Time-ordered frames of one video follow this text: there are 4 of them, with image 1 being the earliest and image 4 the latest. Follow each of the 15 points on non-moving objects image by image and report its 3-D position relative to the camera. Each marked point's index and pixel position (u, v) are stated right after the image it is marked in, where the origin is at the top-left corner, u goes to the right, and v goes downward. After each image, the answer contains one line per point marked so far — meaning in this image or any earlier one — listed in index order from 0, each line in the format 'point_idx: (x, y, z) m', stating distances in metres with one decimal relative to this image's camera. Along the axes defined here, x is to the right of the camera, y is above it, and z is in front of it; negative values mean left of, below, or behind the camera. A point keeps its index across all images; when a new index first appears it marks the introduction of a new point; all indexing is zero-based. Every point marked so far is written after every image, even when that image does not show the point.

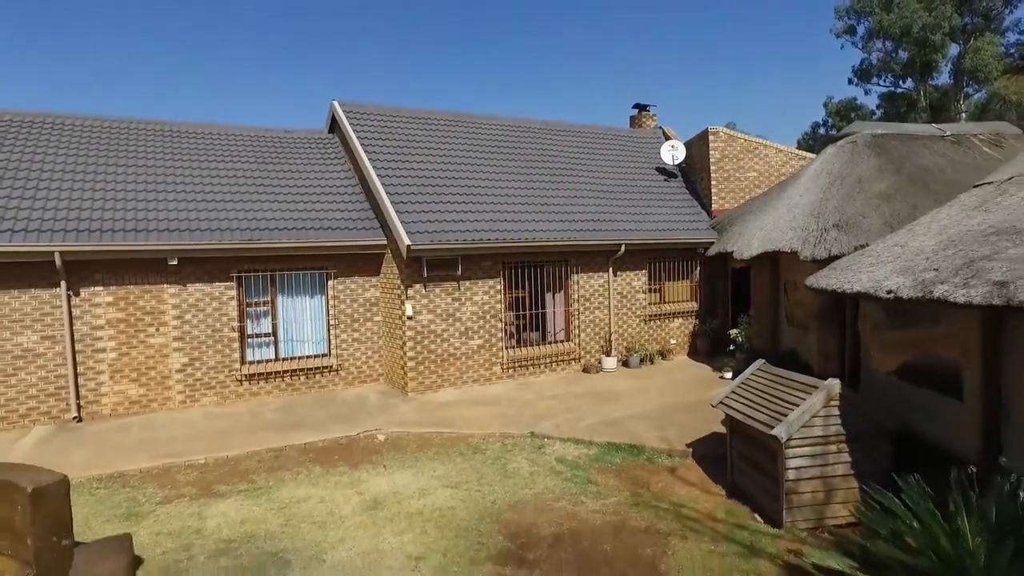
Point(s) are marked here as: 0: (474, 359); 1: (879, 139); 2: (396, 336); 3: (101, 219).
0: (-0.7, -1.2, +11.8) m
1: (+6.0, +2.4, +10.9) m
2: (-2.0, -0.8, +11.6) m
3: (-6.2, +1.1, +10.3) m
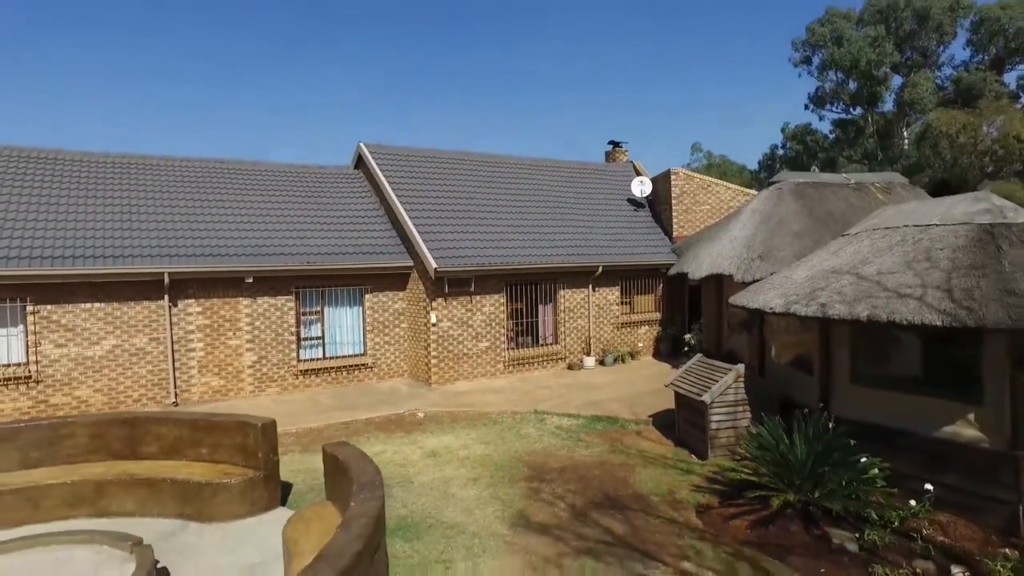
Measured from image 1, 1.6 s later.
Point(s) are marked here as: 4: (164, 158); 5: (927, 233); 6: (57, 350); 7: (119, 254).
0: (-0.6, -1.5, +14.7) m
1: (+6.0, +2.1, +14.1) m
2: (-1.9, -1.1, +14.4) m
3: (-6.2, +0.8, +13.0) m
4: (-7.9, +3.0, +15.4) m
5: (+4.7, +0.6, +7.5) m
6: (-7.8, -1.1, +11.5) m
7: (-7.1, +0.6, +12.1) m
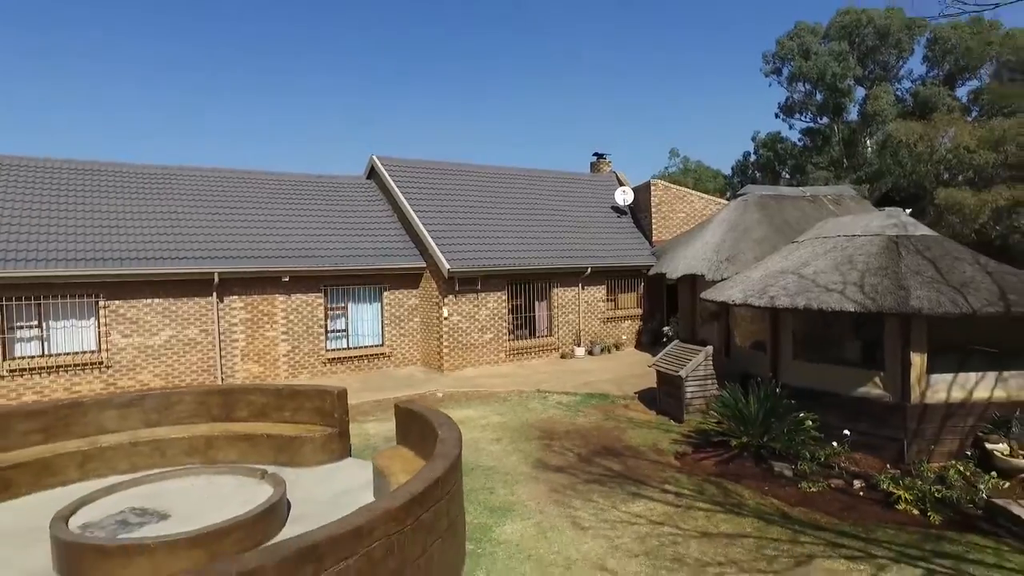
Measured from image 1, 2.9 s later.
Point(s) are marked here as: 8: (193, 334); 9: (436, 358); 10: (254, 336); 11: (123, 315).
0: (-0.6, -1.5, +16.7) m
1: (+6.1, +2.2, +16.3) m
2: (-1.9, -1.0, +16.4) m
3: (-6.1, +0.8, +14.8) m
4: (-7.9, +3.1, +17.2) m
5: (+4.9, +0.7, +9.6) m
6: (-7.7, -1.0, +13.3) m
7: (-6.9, +0.7, +13.9) m
8: (-6.7, -1.0, +14.0) m
9: (-1.9, -1.7, +16.3) m
10: (-5.7, -1.0, +14.7) m
11: (-7.7, -0.5, +13.3) m
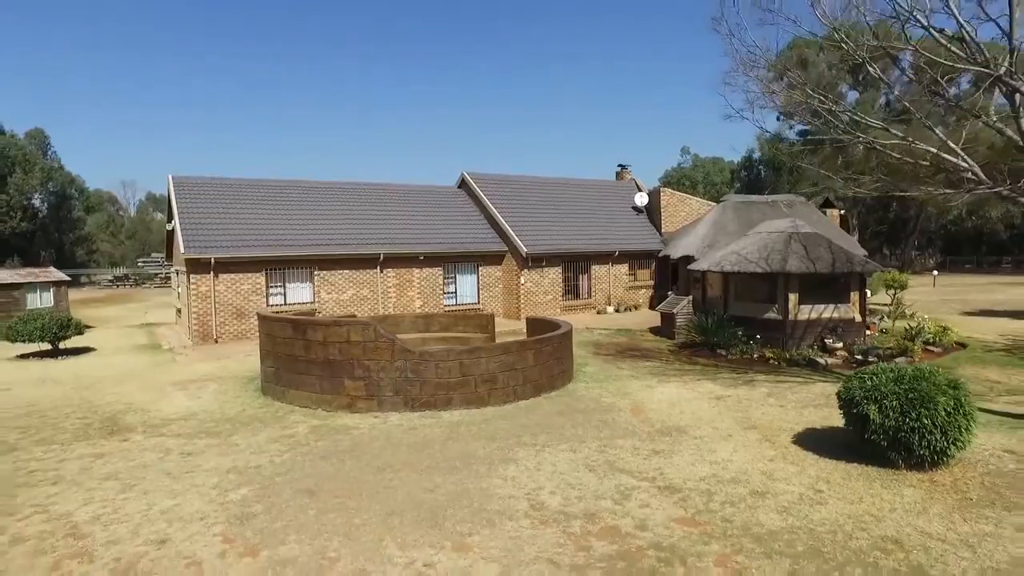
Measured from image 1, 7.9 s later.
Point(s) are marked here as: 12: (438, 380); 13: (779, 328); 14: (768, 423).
0: (+1.3, -0.6, +24.5) m
1: (+8.0, +3.0, +23.9) m
2: (0.0, -0.2, +24.2) m
3: (-4.2, +1.7, +22.7) m
4: (-6.0, +3.9, +25.0) m
5: (+6.7, +1.3, +17.3) m
6: (-5.9, -0.2, +21.3) m
7: (-5.1, +1.5, +21.8) m
8: (-4.8, -0.2, +22.0) m
9: (+0.1, -0.9, +24.2) m
10: (-3.8, -0.2, +22.6) m
11: (-5.9, +0.3, +21.2) m
12: (-1.2, -1.5, +10.6) m
13: (+6.3, -0.9, +15.8) m
14: (+3.6, -1.9, +9.5) m
